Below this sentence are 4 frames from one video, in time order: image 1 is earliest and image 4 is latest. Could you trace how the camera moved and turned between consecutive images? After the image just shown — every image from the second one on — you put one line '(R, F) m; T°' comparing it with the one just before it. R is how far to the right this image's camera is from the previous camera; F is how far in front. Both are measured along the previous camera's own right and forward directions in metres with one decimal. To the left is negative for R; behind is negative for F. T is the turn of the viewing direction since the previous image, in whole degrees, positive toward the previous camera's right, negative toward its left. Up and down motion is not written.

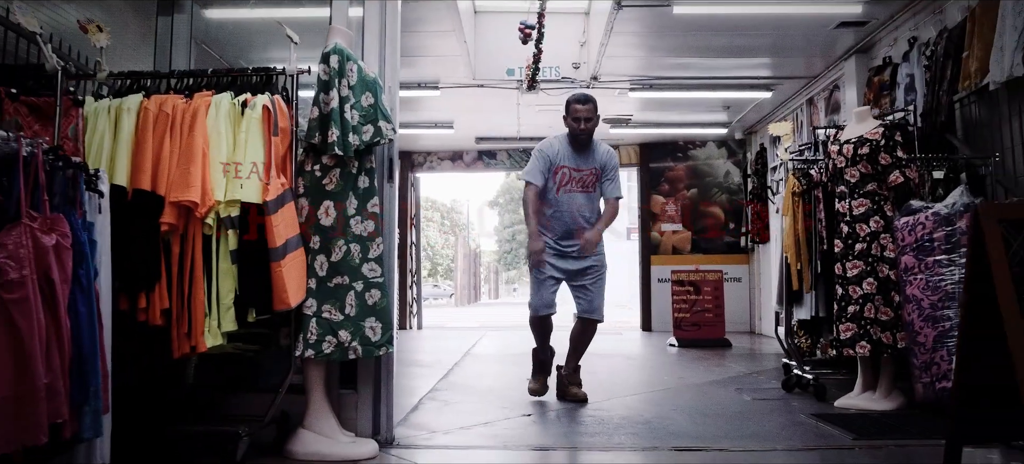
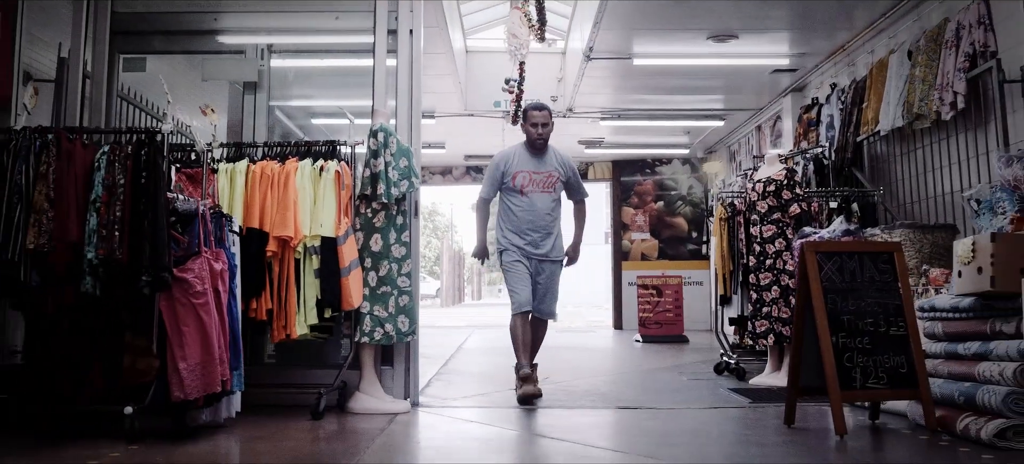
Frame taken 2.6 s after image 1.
(0.0, -1.1) m; +1°
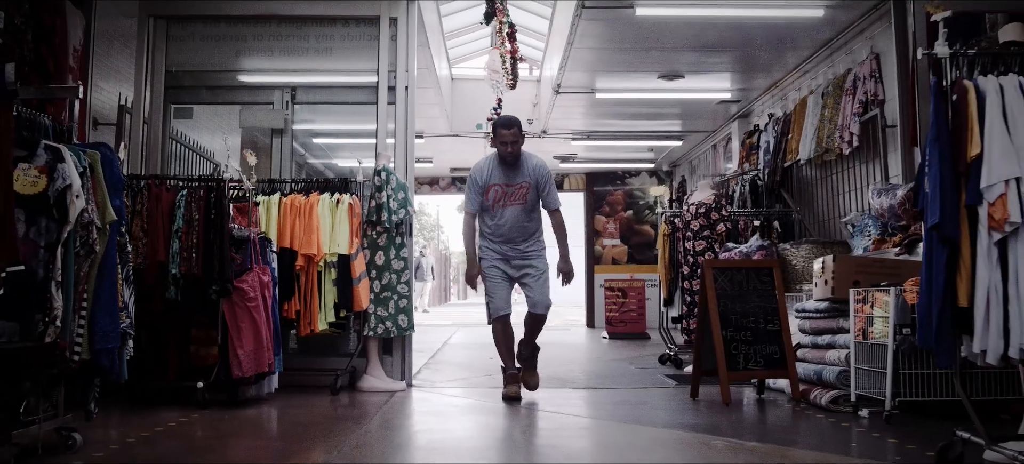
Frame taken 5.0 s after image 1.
(+0.1, -1.0) m; +1°
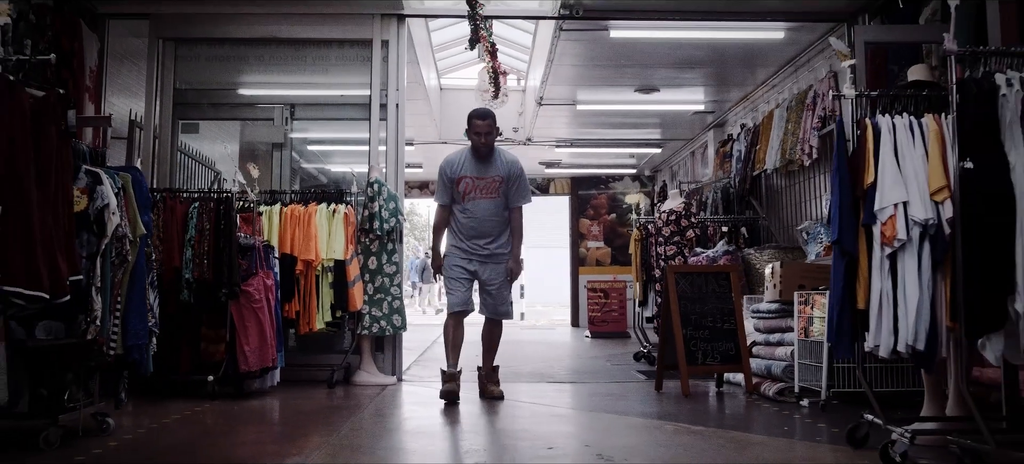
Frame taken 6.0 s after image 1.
(0.0, -0.4) m; 0°
